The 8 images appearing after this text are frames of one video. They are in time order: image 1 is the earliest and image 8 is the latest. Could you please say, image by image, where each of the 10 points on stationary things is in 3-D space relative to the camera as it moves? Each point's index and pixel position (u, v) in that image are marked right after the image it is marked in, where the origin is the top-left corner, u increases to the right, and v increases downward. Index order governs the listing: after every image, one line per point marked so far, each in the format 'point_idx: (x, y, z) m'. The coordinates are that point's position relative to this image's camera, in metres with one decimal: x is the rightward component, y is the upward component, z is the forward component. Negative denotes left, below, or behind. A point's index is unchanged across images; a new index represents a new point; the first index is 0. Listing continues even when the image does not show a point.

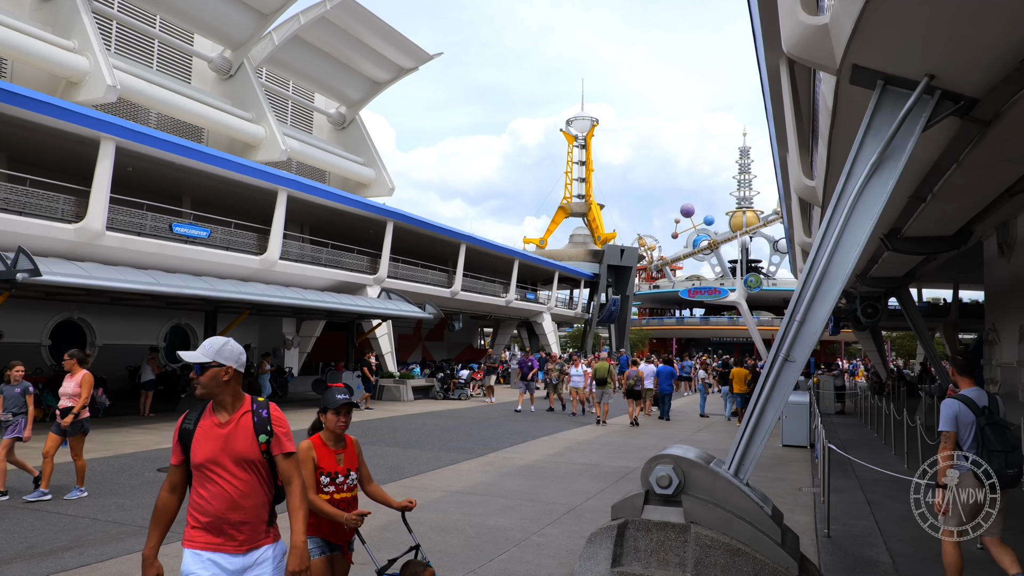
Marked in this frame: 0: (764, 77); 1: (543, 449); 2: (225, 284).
0: (+3.9, +3.4, +10.3) m
1: (+0.6, -2.8, +11.7) m
2: (-6.9, +0.1, +16.1) m
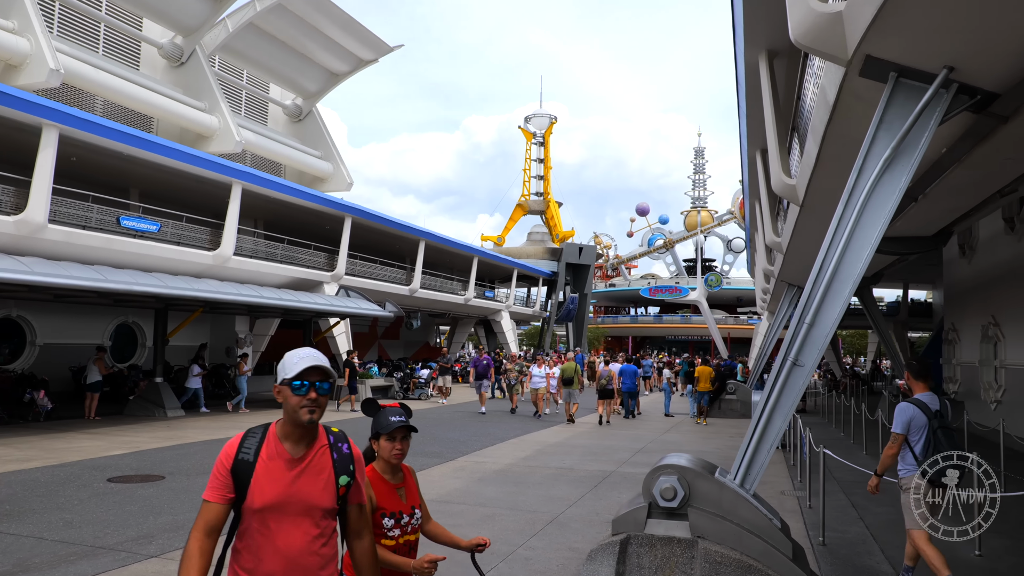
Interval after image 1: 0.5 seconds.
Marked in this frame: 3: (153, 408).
0: (+3.5, +3.4, +10.2) m
1: (0.0, -2.8, +11.5) m
2: (-7.7, +0.2, +15.3) m
3: (-8.3, -2.8, +15.7) m
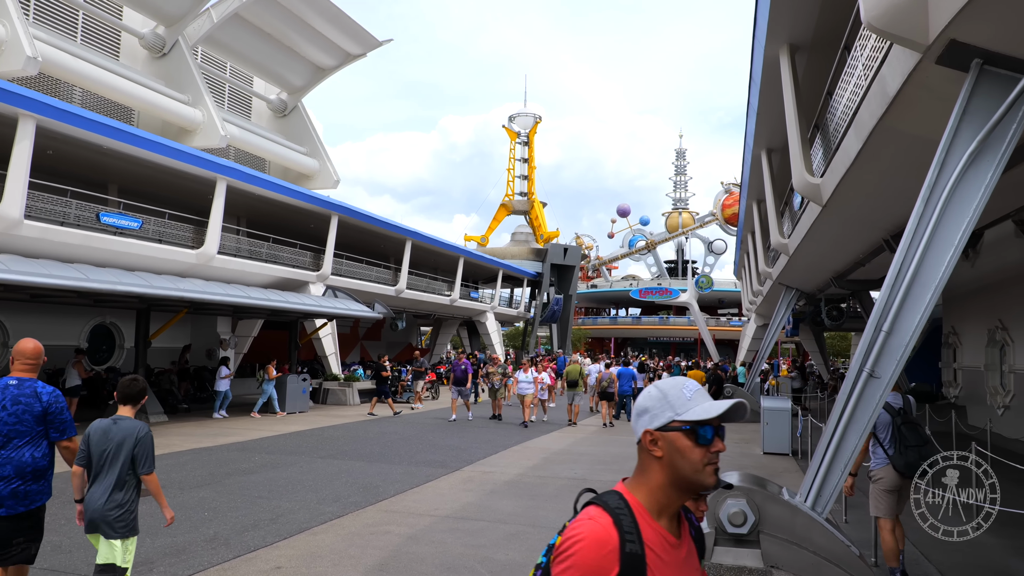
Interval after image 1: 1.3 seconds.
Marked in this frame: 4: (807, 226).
0: (+3.6, +3.3, +9.9) m
1: (+0.1, -2.9, +11.0) m
2: (-7.7, +0.2, +14.7) m
3: (-8.4, -2.8, +15.0) m
4: (+4.4, +1.0, +9.9) m
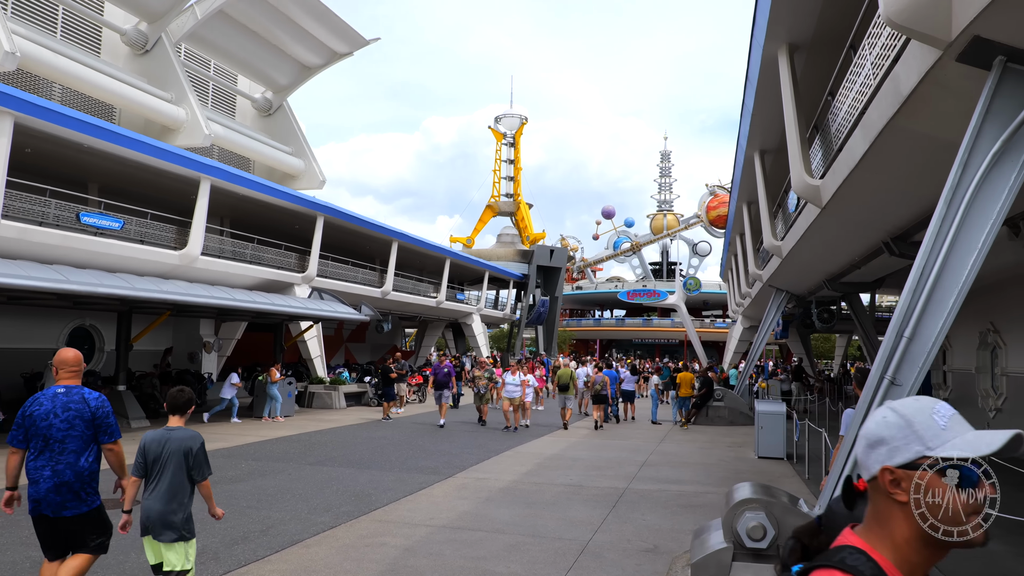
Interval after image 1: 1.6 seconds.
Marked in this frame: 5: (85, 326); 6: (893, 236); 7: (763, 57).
0: (+3.5, +3.3, +9.8) m
1: (0.0, -2.9, +10.8) m
2: (-7.9, +0.1, +14.3) m
3: (-8.6, -2.8, +14.6) m
4: (+4.3, +0.9, +9.8) m
5: (-11.4, -1.0, +17.8) m
6: (+5.0, +0.7, +8.7) m
7: (+3.5, +3.2, +9.2) m
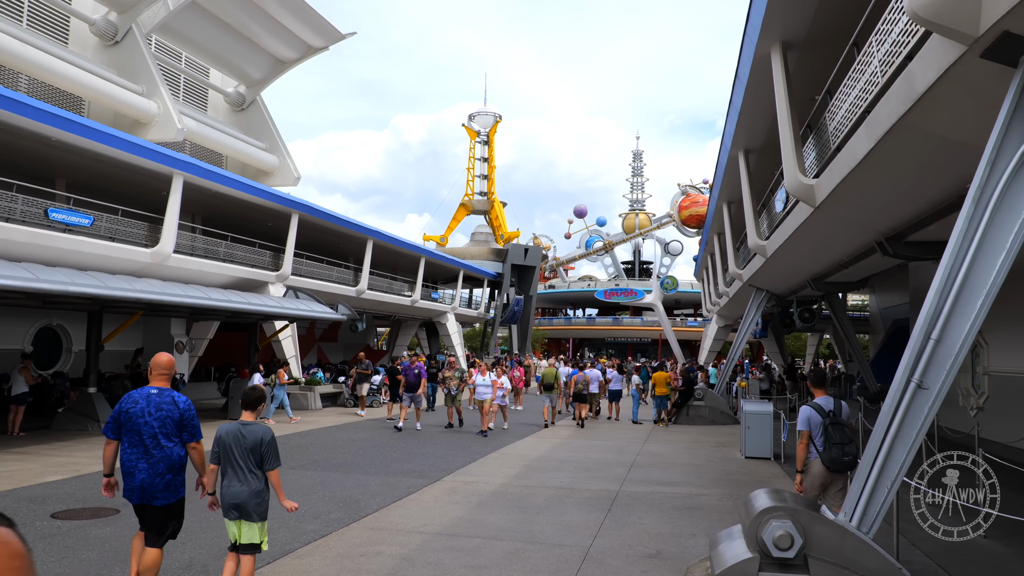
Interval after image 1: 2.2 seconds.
0: (+3.4, +3.3, +9.8) m
1: (-0.2, -2.9, +10.7) m
2: (-8.2, +0.2, +13.8) m
3: (-8.9, -2.8, +14.1) m
4: (+4.1, +0.9, +9.8) m
5: (-11.8, -1.0, +17.1) m
6: (+4.9, +0.7, +8.7) m
7: (+3.4, +3.2, +9.2) m
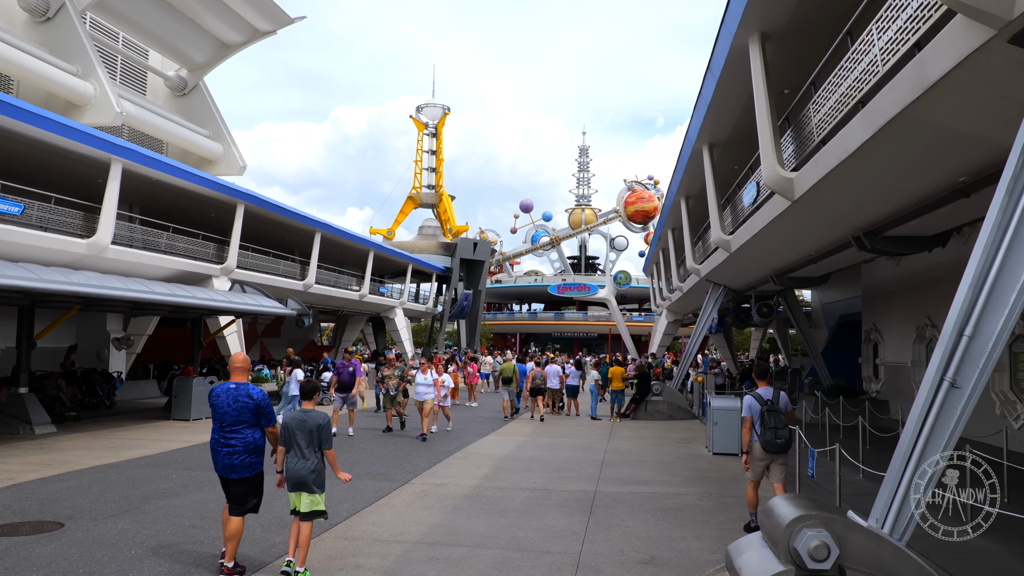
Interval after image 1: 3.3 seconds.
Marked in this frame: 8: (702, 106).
0: (+3.0, +3.3, +9.7) m
1: (-0.7, -2.8, +10.4) m
2: (-8.9, +0.3, +12.8) m
3: (-9.7, -2.7, +13.0) m
4: (+3.7, +1.0, +9.8) m
5: (-12.8, -0.8, +15.8) m
6: (+4.6, +0.7, +8.8) m
7: (+3.0, +3.3, +9.1) m
8: (+3.5, +3.3, +12.2) m
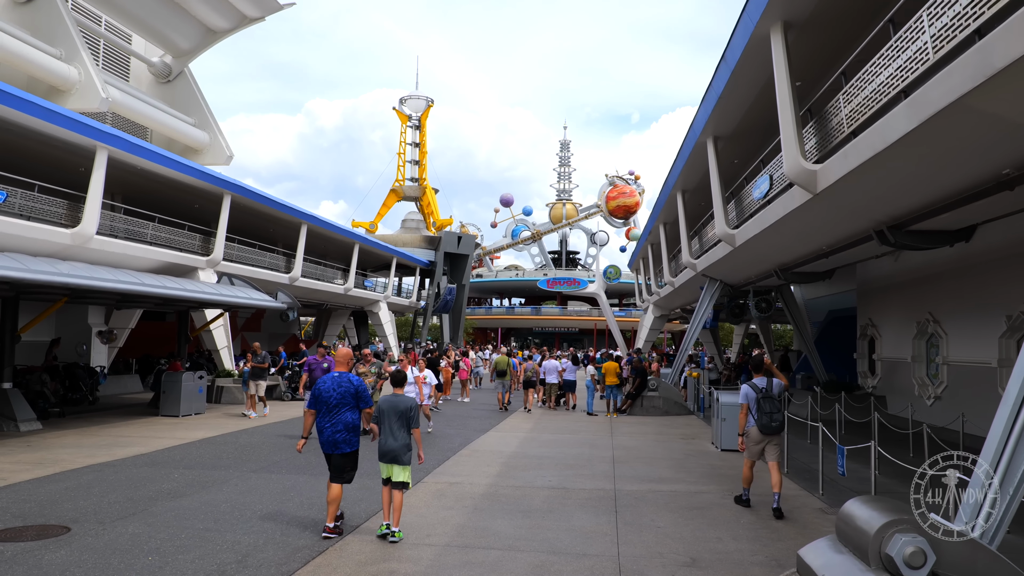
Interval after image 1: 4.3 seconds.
0: (+3.2, +3.4, +9.6) m
1: (-0.5, -2.7, +10.1) m
2: (-8.8, +0.5, +12.3) m
3: (-9.6, -2.5, +12.5) m
4: (+3.9, +1.1, +9.7) m
5: (-12.8, -0.6, +15.2) m
6: (+4.8, +0.8, +8.7) m
7: (+3.3, +3.3, +9.0) m
8: (+3.6, +3.4, +12.0) m
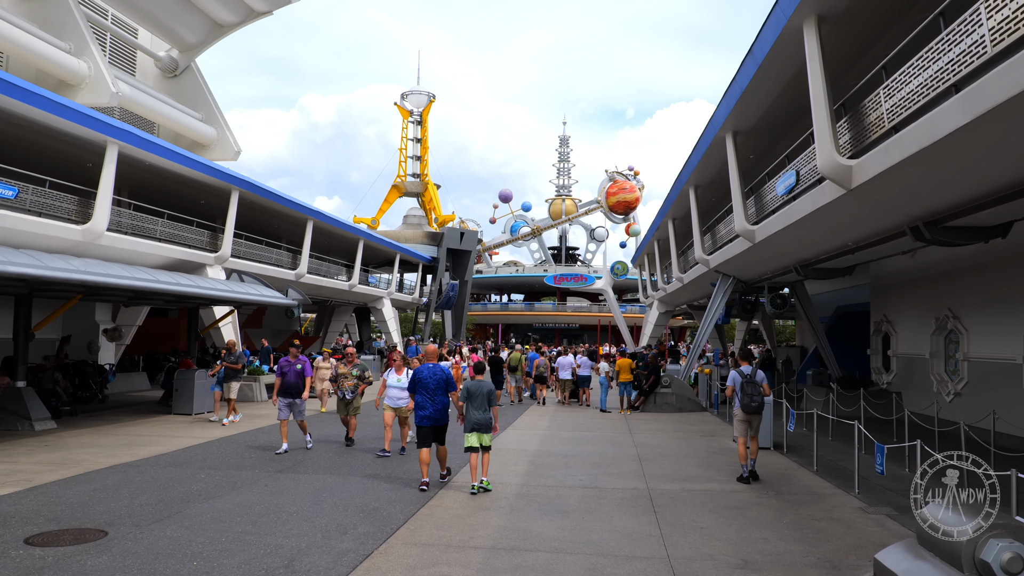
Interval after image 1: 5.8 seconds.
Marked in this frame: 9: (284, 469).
0: (+3.6, +3.4, +9.4) m
1: (-0.1, -2.7, +10.0) m
2: (-8.4, +0.5, +12.1) m
3: (-9.2, -2.5, +12.4) m
4: (+4.3, +1.1, +9.6) m
5: (-12.4, -0.5, +15.0) m
6: (+5.2, +0.8, +8.6) m
7: (+3.6, +3.4, +8.9) m
8: (+4.0, +3.4, +11.9) m
9: (-3.1, -2.5, +9.3) m
